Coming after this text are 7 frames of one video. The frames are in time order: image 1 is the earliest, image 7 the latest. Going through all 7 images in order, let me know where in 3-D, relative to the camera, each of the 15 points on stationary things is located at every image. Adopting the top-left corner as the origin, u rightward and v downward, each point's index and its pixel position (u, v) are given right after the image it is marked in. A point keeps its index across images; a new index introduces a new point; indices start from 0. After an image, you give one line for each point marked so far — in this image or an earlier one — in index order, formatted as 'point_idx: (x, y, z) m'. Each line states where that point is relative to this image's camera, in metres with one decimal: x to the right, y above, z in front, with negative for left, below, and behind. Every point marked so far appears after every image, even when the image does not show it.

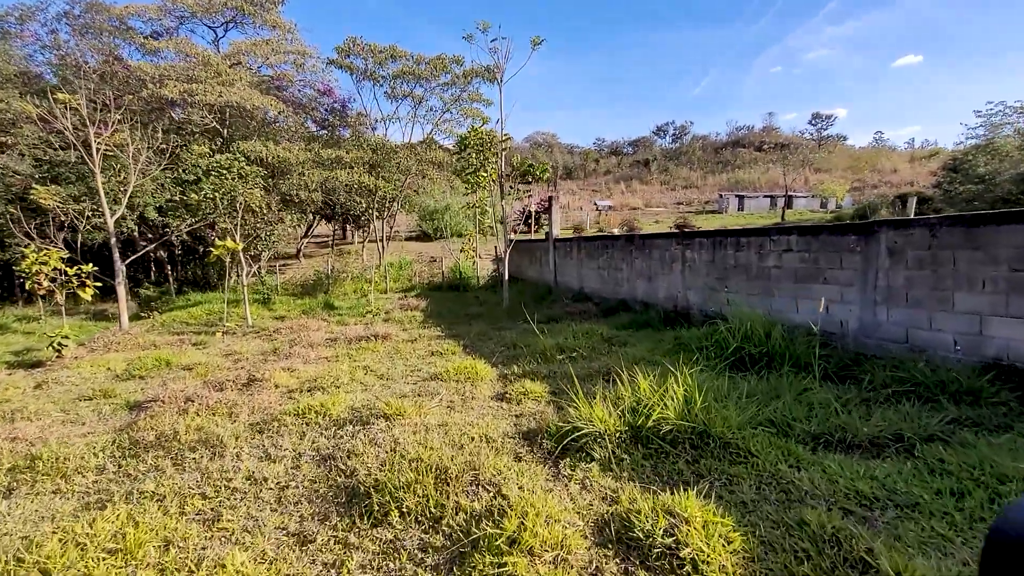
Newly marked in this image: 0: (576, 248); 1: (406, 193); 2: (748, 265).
0: (+0.9, +0.6, +6.7) m
1: (-2.4, +2.1, +10.6) m
2: (+1.9, +0.2, +3.9) m
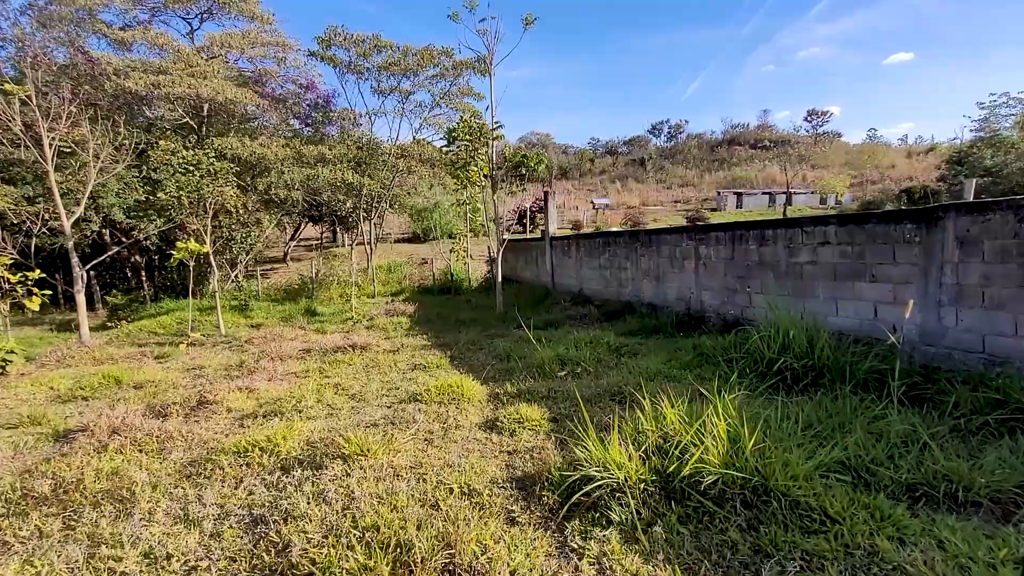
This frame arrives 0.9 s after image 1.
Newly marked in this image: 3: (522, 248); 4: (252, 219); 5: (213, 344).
0: (+0.8, +0.5, +6.2) m
1: (-2.5, +2.0, +10.1) m
2: (+1.8, +0.2, +3.4) m
3: (+0.2, +0.7, +8.0) m
4: (-4.5, +1.2, +8.2) m
5: (-3.5, -0.7, +5.7) m
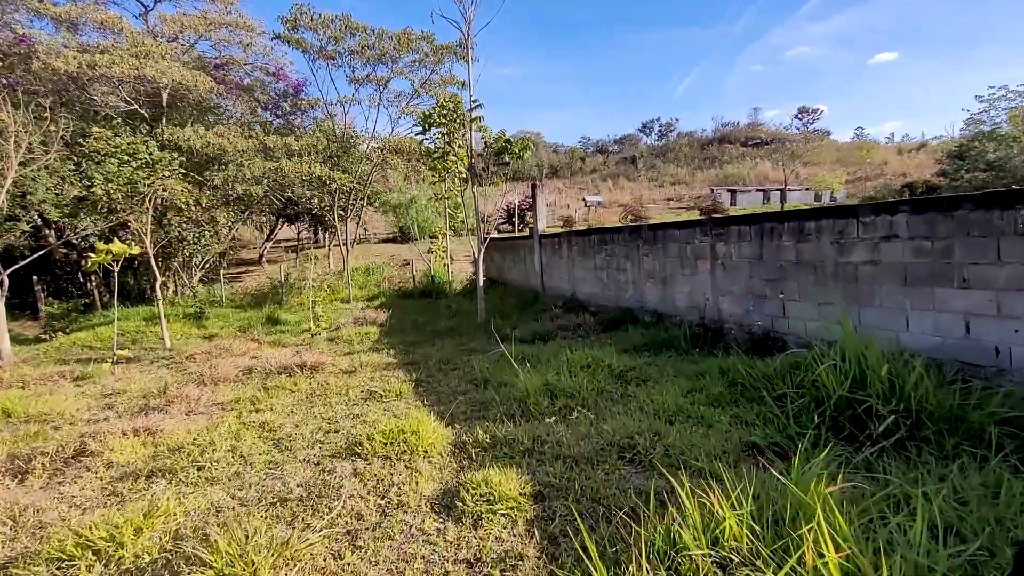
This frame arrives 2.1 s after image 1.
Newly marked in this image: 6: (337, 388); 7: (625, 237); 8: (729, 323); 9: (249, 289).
0: (+0.6, +0.5, +5.5) m
1: (-2.8, +1.9, +9.4) m
2: (+1.7, +0.1, +2.7) m
3: (0.0, +0.6, +7.3) m
4: (-4.7, +1.1, +7.4) m
5: (-3.7, -0.7, +5.0) m
6: (-1.1, -0.7, +3.2) m
7: (+1.0, +0.5, +4.4) m
8: (+1.5, -0.2, +3.3) m
9: (-4.8, 0.0, +8.8) m
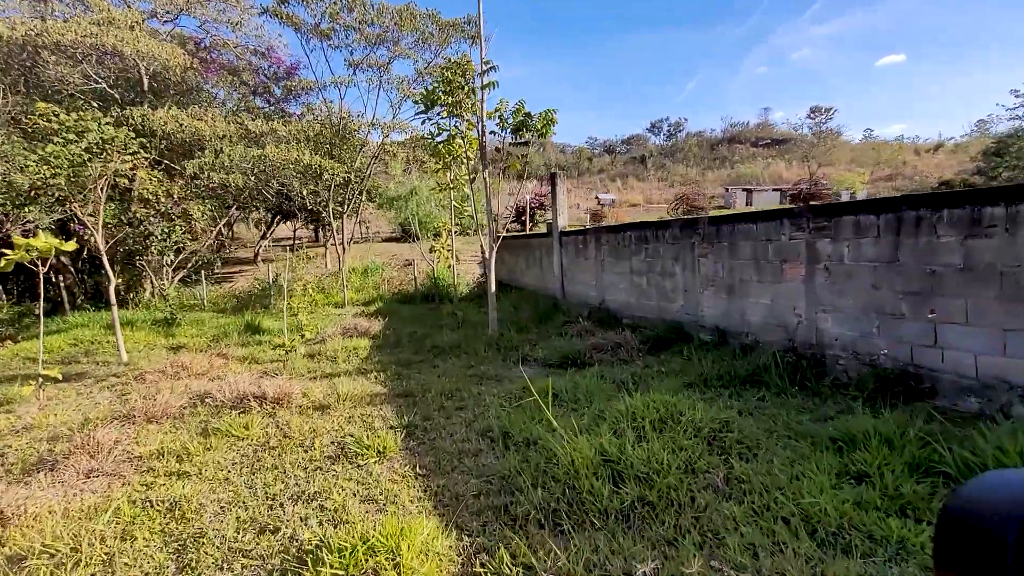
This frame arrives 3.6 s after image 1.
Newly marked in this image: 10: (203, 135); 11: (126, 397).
0: (+0.8, +0.4, +4.6) m
1: (-2.5, +1.9, +8.5) m
2: (+1.8, +0.1, +1.8) m
3: (+0.1, +0.6, +6.4) m
4: (-4.5, +1.1, +6.5) m
5: (-3.5, -0.8, +4.1) m
6: (-1.0, -0.7, +2.3) m
7: (+1.2, +0.4, +3.5) m
8: (+1.6, -0.3, +2.4) m
9: (-4.6, 0.0, +8.0) m
10: (-4.4, +2.2, +6.9) m
11: (-2.8, -0.8, +3.5) m
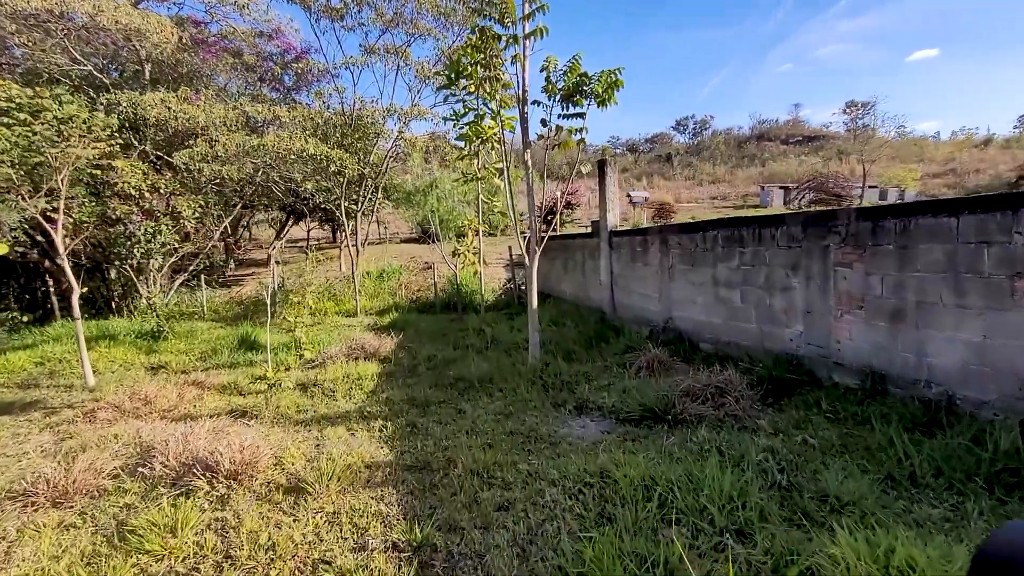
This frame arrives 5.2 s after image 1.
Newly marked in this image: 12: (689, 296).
0: (+1.1, +0.3, +3.7) m
1: (-2.0, +1.8, +7.7) m
2: (+2.0, 0.0, +0.8) m
3: (+0.5, +0.4, +5.5) m
4: (-4.1, +1.0, +5.8) m
5: (-3.2, -0.9, +3.3) m
6: (-0.8, -0.8, +1.4) m
7: (+1.5, +0.3, +2.5) m
8: (+1.9, -0.4, +1.4) m
9: (-4.1, -0.1, +7.2) m
10: (-3.9, +2.1, +6.1) m
11: (-2.5, -0.9, +2.7) m
12: (+1.2, -0.1, +3.4) m
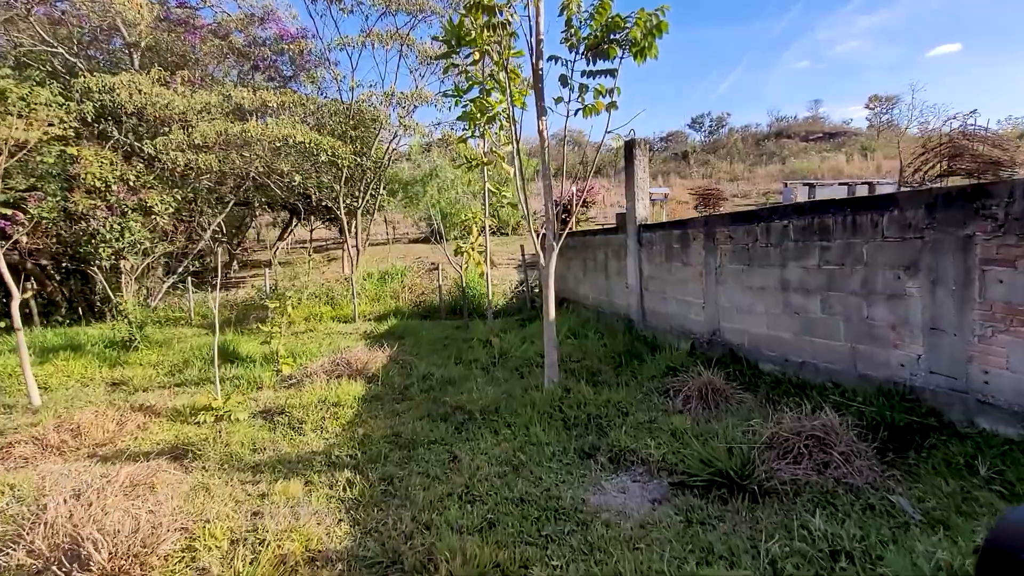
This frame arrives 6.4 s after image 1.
0: (+1.2, +0.3, +3.0) m
1: (-1.9, +1.7, +7.1) m
2: (+2.0, -0.1, +0.1) m
3: (+0.7, +0.4, +4.8) m
4: (-4.0, +0.9, +5.2) m
5: (-3.2, -0.9, +2.8) m
6: (-0.8, -0.8, +0.8) m
7: (+1.5, +0.3, +1.8) m
8: (+1.9, -0.4, +0.7) m
9: (-3.9, -0.2, +6.7) m
10: (-3.8, +2.0, +5.6) m
11: (-2.5, -0.9, +2.1) m
12: (+1.3, -0.1, +2.7) m
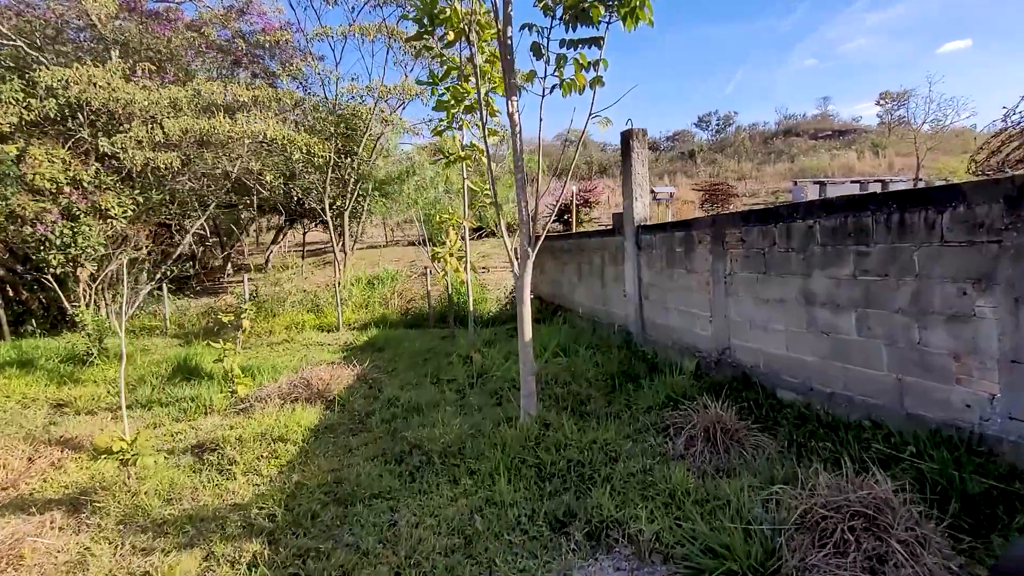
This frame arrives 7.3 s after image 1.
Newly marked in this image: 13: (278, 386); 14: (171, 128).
0: (+1.0, +0.2, +2.5) m
1: (-2.0, +1.7, +6.7) m
2: (+1.8, -0.1, -0.4) m
3: (+0.5, +0.3, +4.4) m
4: (-4.1, +0.9, +4.9) m
5: (-3.3, -1.0, +2.4) m
6: (-0.9, -0.9, +0.4) m
7: (+1.4, +0.2, +1.4) m
8: (+1.7, -0.5, +0.3) m
9: (-4.0, -0.3, +6.3) m
10: (-3.9, +1.9, +5.2) m
11: (-2.6, -1.0, +1.7) m
12: (+1.2, -0.1, +2.3) m
13: (-1.6, -0.7, +3.3) m
14: (-3.5, +1.6, +5.1) m
